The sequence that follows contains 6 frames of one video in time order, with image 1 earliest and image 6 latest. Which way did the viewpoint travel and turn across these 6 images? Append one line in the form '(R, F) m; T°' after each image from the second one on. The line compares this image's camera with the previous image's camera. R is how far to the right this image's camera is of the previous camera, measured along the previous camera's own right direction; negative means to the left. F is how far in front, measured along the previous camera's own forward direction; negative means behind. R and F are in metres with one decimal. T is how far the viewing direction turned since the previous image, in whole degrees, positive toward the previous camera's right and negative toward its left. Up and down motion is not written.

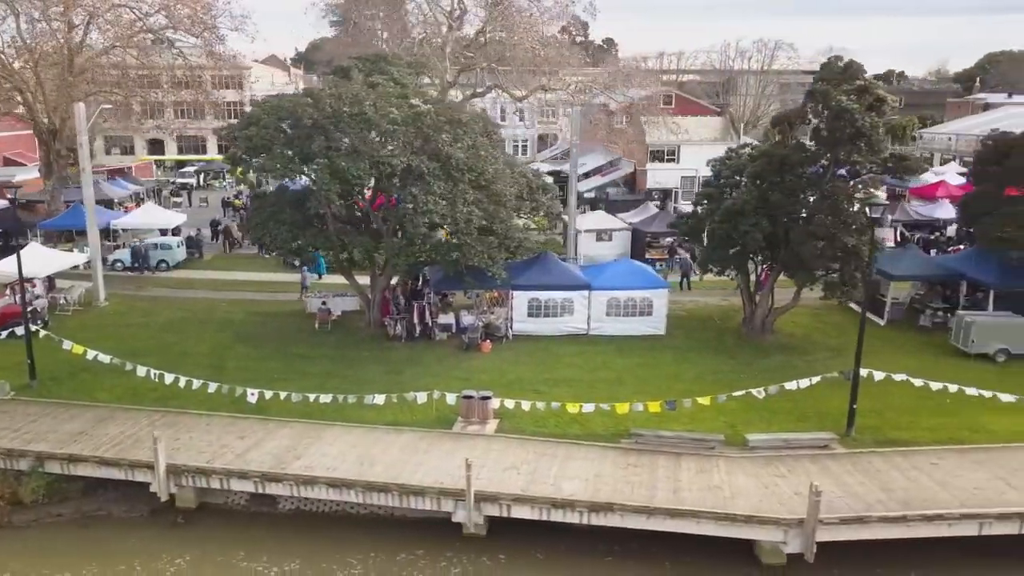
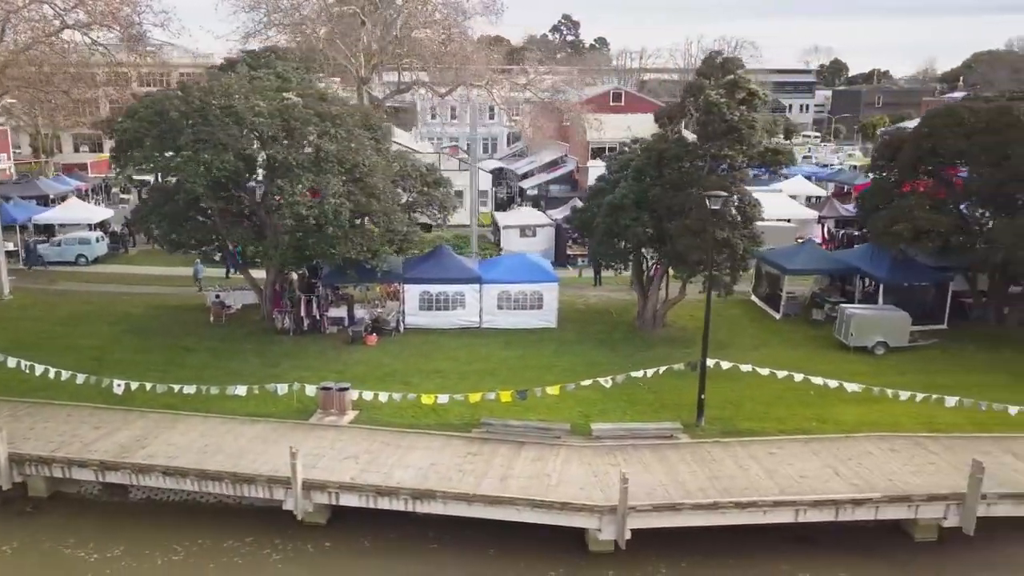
(+2.6, -0.1) m; 0°
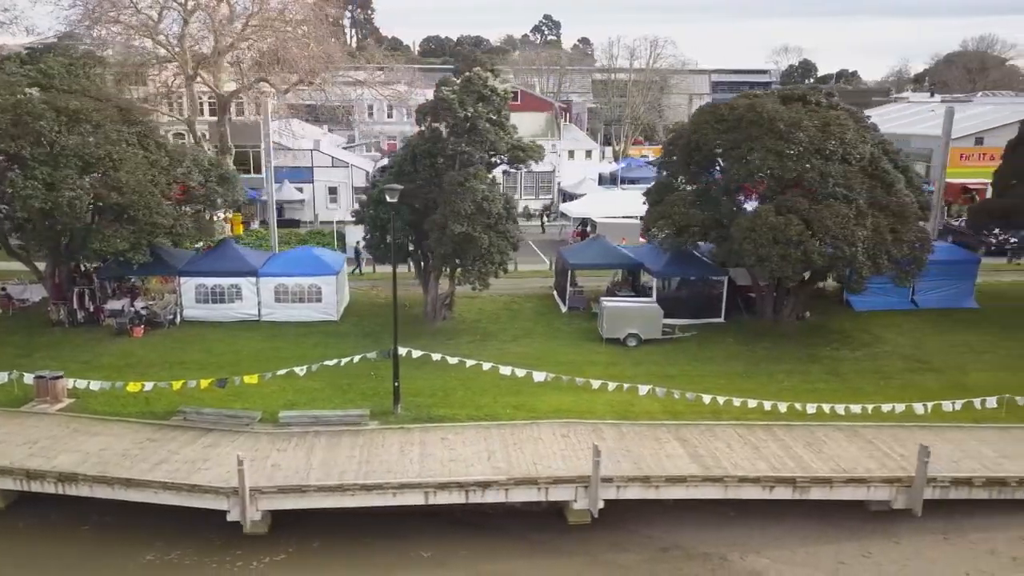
(+5.5, -0.5) m; 0°
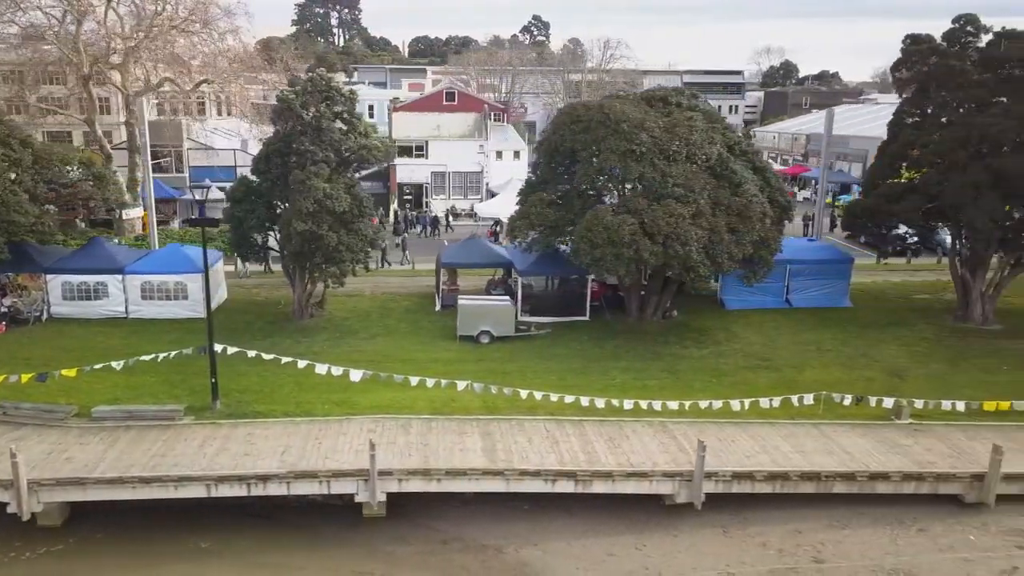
(+3.4, -0.3) m; 0°
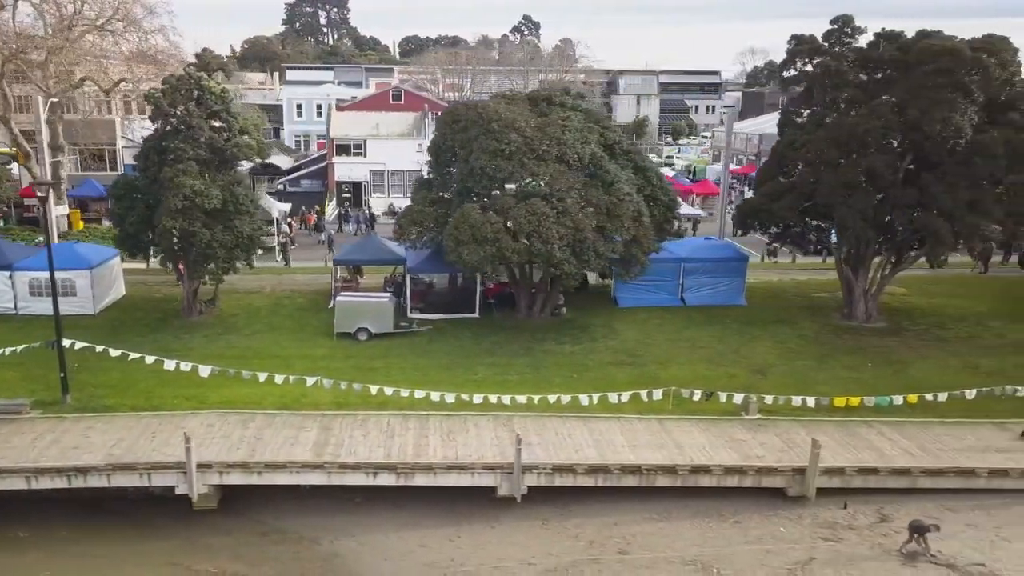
(+2.9, -0.2) m; 0°
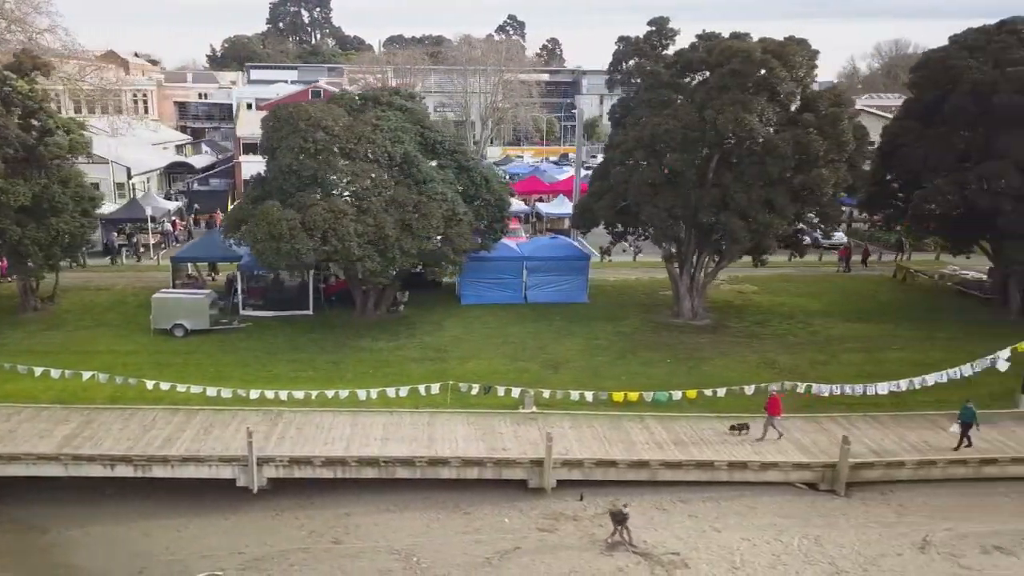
(+4.4, -0.4) m; 0°
